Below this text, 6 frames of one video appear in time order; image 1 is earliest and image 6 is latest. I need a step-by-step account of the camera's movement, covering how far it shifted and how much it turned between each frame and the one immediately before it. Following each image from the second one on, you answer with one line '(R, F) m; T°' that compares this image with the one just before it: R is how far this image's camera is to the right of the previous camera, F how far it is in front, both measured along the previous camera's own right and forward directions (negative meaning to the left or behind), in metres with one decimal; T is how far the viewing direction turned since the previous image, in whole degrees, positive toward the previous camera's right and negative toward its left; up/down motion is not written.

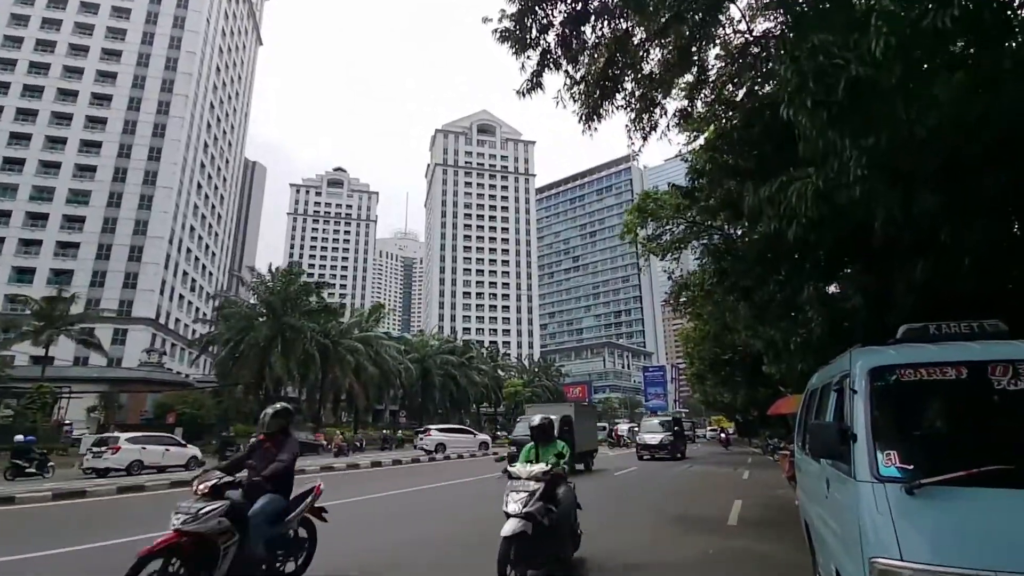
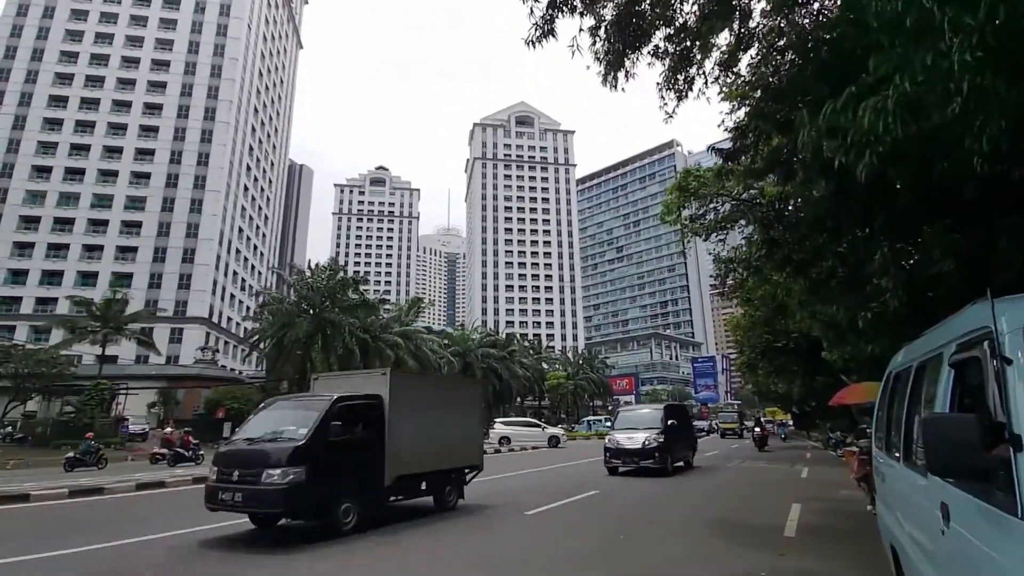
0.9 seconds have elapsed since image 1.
(+0.3, +0.9) m; -4°
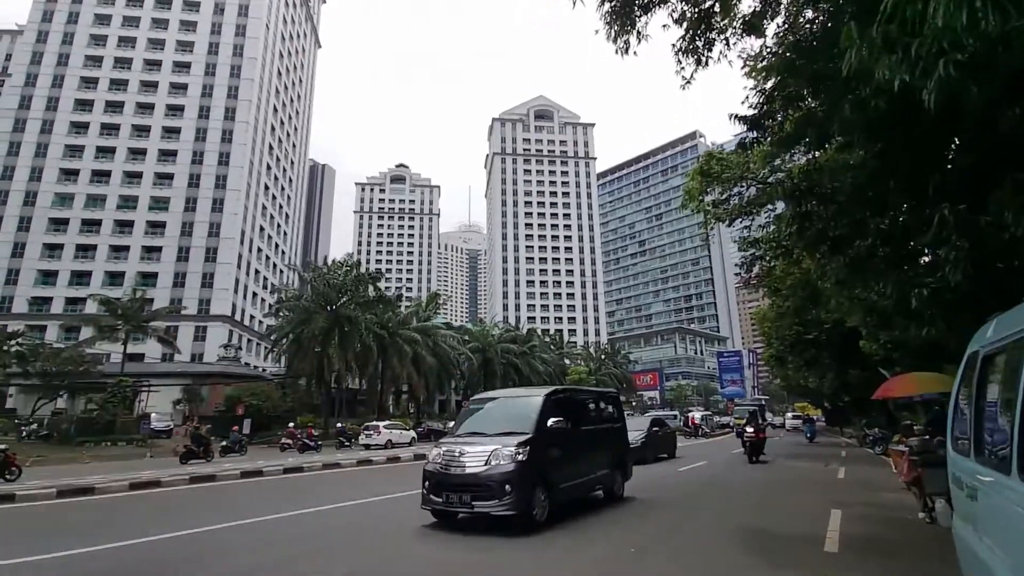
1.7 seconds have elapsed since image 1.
(+0.2, +0.7) m; -2°
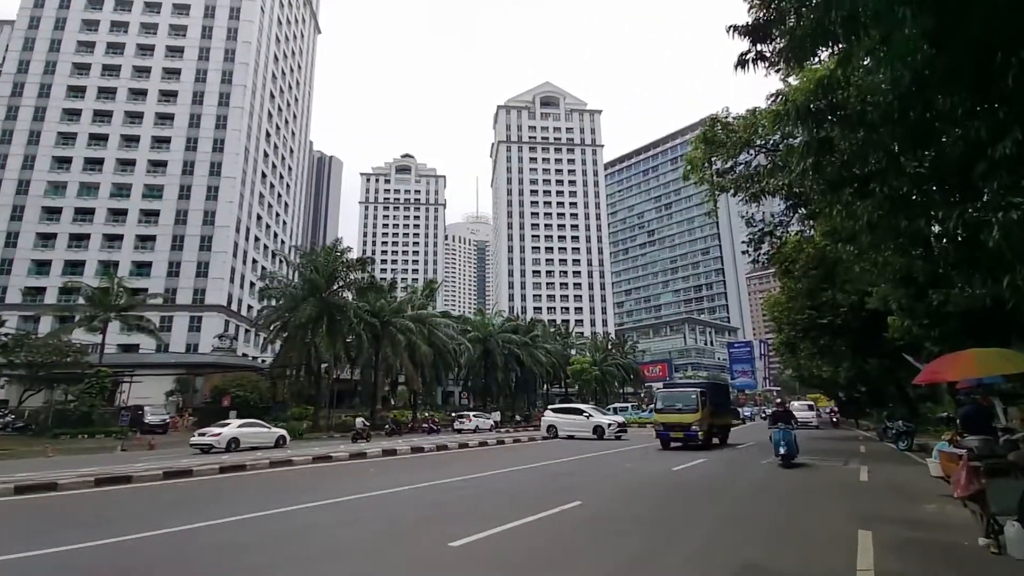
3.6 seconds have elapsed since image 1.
(+0.7, +1.6) m; -1°
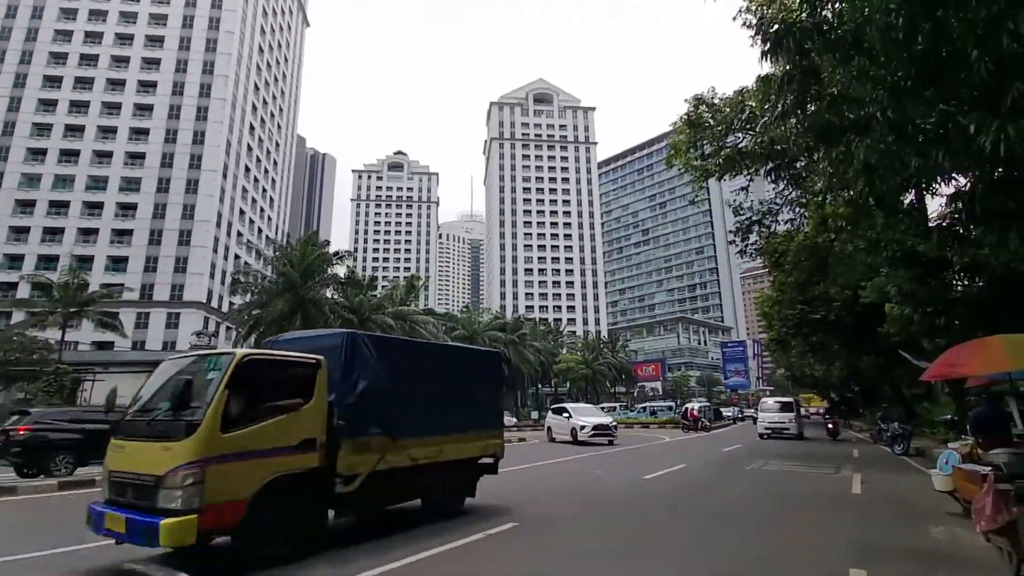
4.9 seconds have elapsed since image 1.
(+0.7, +1.2) m; 0°
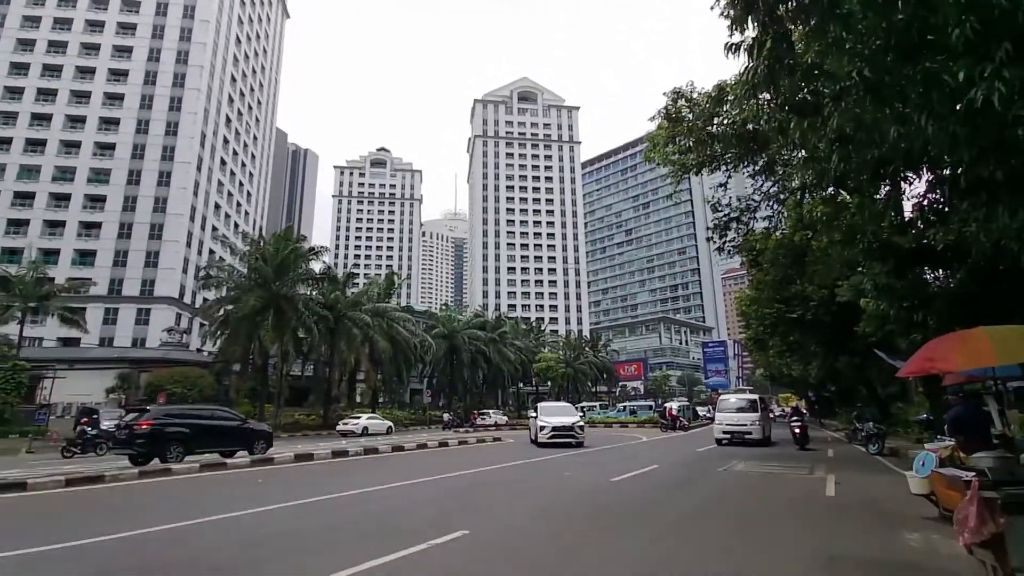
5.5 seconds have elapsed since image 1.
(+0.3, +0.4) m; +2°
